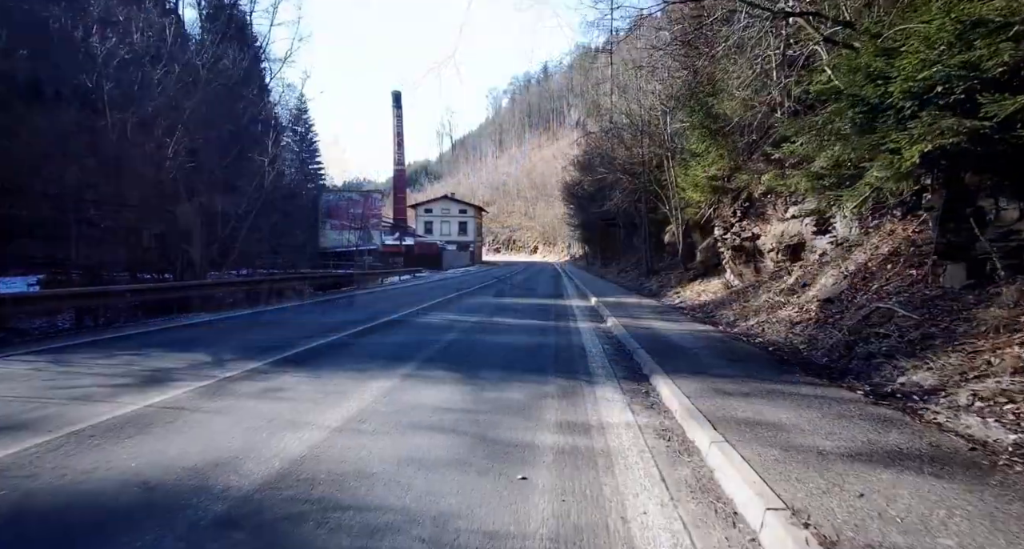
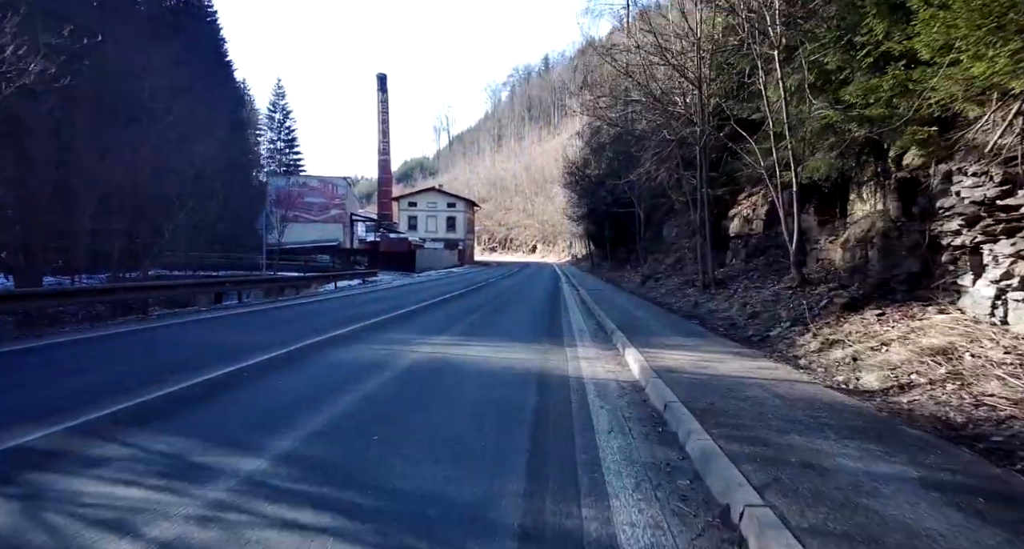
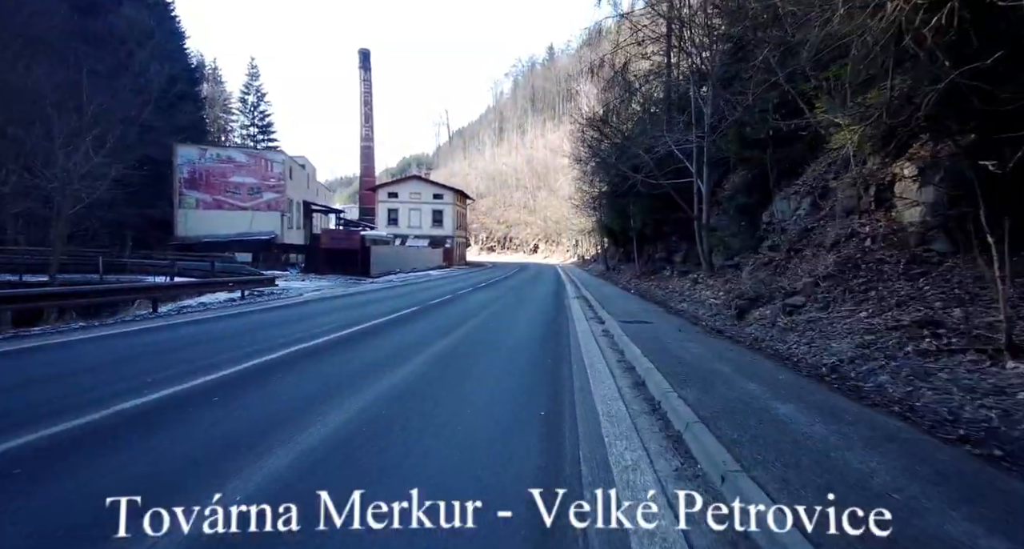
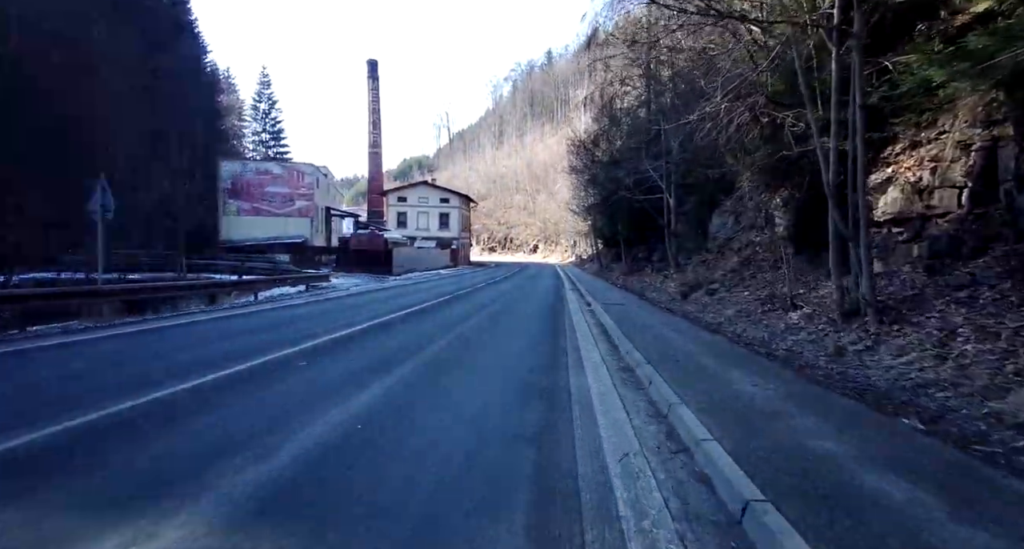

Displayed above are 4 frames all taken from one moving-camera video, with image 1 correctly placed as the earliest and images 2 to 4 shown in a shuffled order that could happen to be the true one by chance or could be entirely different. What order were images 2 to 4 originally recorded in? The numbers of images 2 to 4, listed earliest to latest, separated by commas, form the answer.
2, 4, 3
